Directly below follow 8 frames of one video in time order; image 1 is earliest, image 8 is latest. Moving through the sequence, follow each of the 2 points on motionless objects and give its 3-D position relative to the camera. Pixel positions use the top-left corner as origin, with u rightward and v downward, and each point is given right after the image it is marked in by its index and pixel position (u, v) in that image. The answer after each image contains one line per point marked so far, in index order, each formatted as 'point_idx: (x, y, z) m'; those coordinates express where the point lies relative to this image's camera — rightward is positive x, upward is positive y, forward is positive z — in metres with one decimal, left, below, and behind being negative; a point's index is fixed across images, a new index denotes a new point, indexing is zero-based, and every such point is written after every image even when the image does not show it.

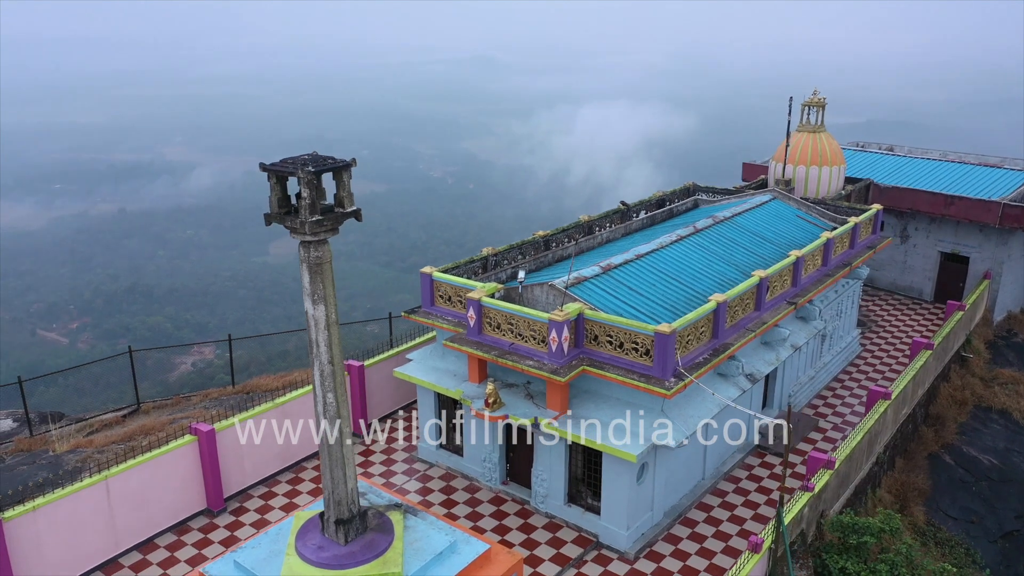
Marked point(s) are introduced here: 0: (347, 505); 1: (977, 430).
0: (-2.3, -3.0, +10.4) m
1: (+12.4, -3.8, +19.9) m
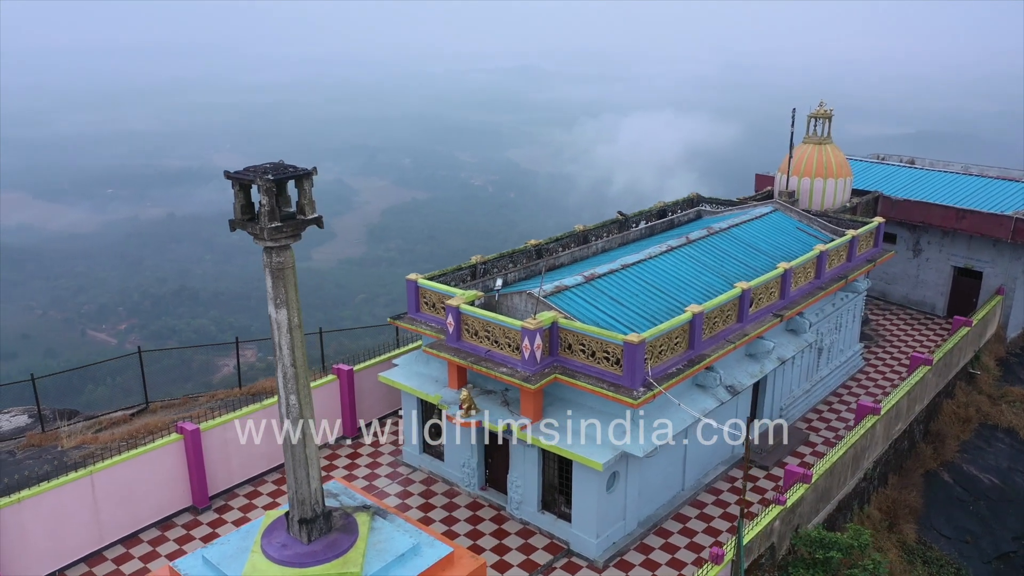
0: (-2.8, -3.1, +10.6) m
1: (+12.2, -4.2, +19.5) m
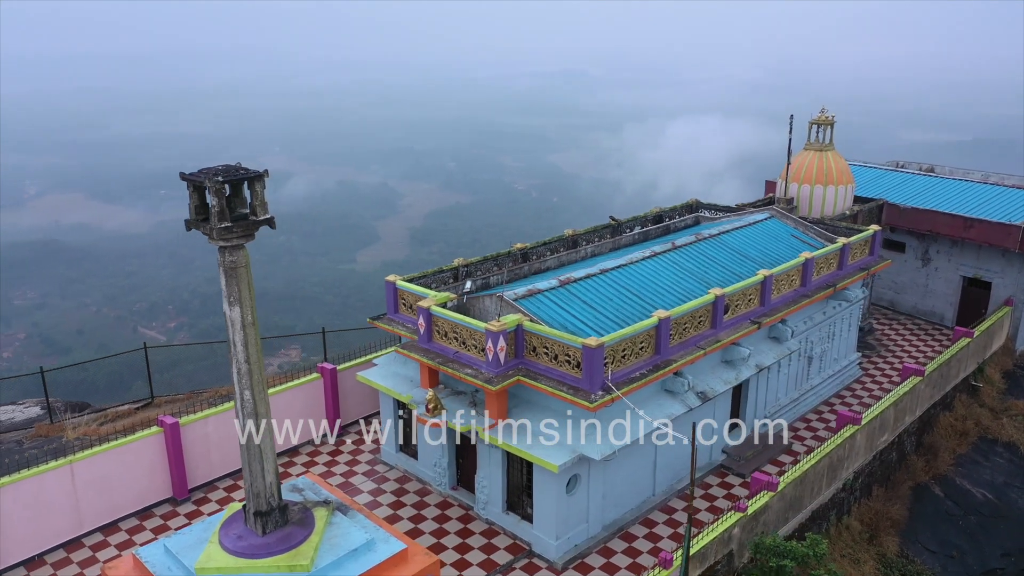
0: (-3.6, -3.0, +10.9) m
1: (+11.8, -4.5, +19.1) m
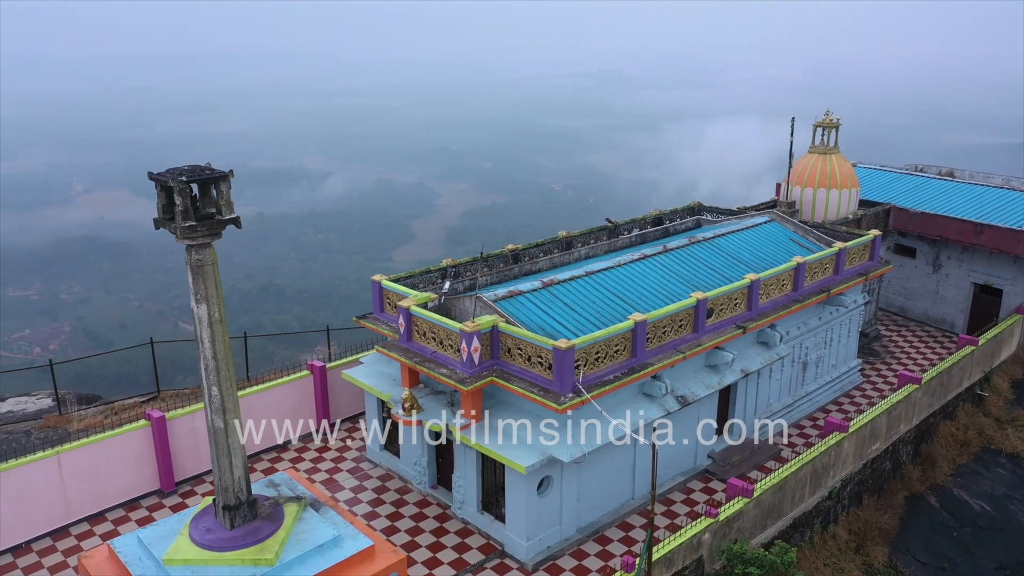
0: (-4.1, -3.0, +11.1) m
1: (+11.6, -4.6, +18.7) m
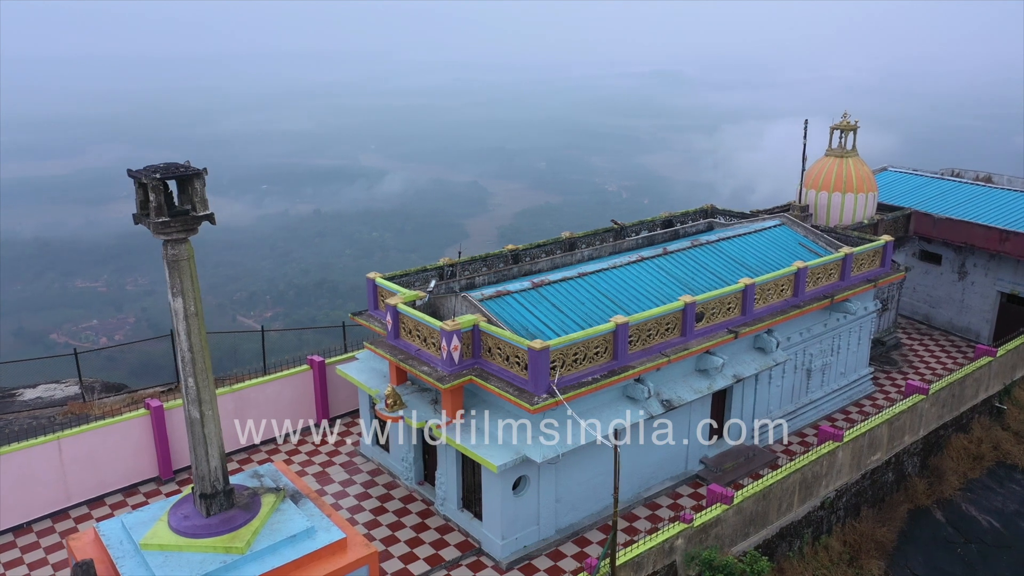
0: (-4.6, -2.9, +11.4) m
1: (+11.5, -4.8, +18.1) m
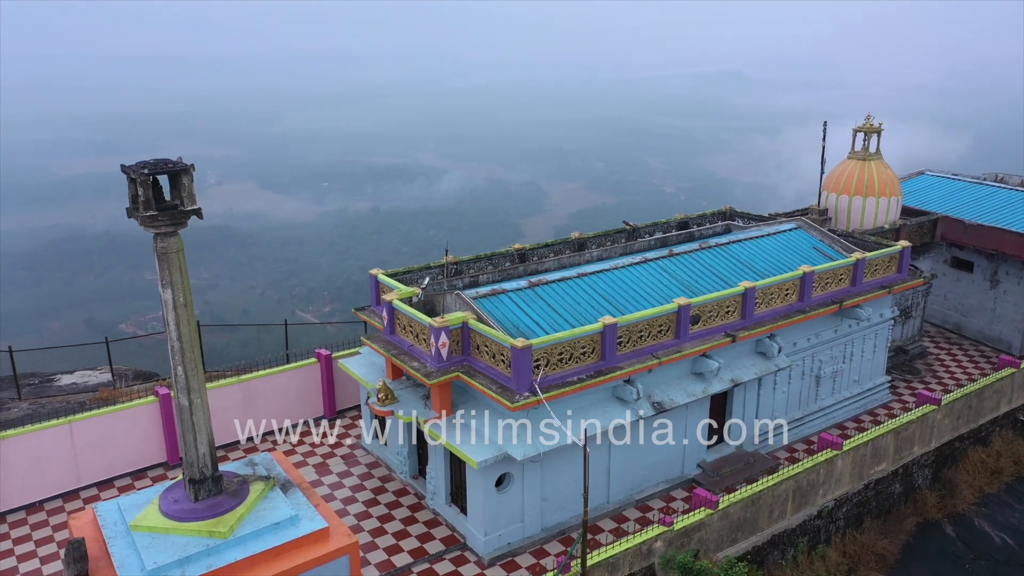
0: (-4.9, -2.8, +11.8) m
1: (+11.5, -5.1, +17.5) m
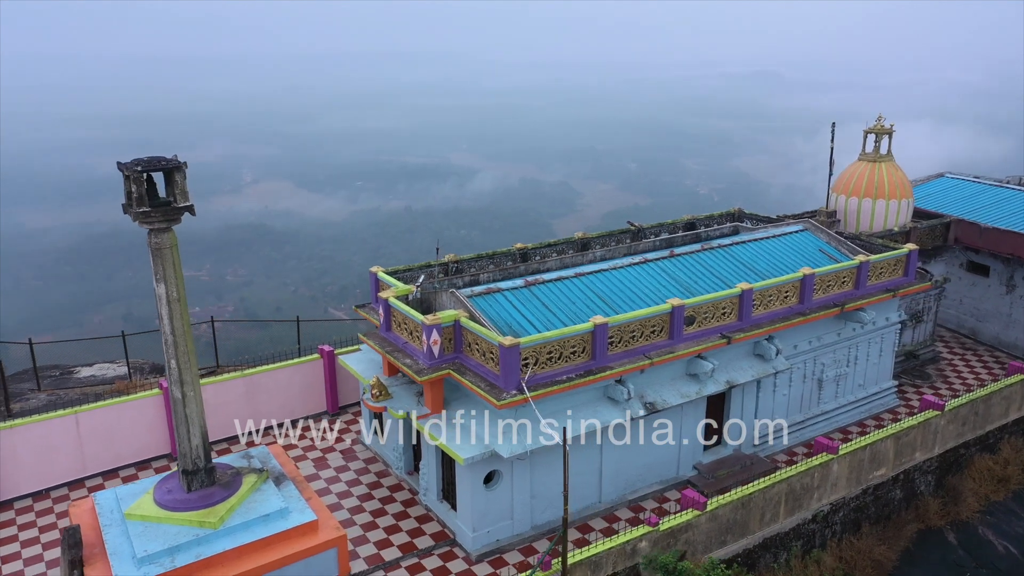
0: (-5.2, -2.7, +12.1) m
1: (+11.4, -5.2, +17.2) m
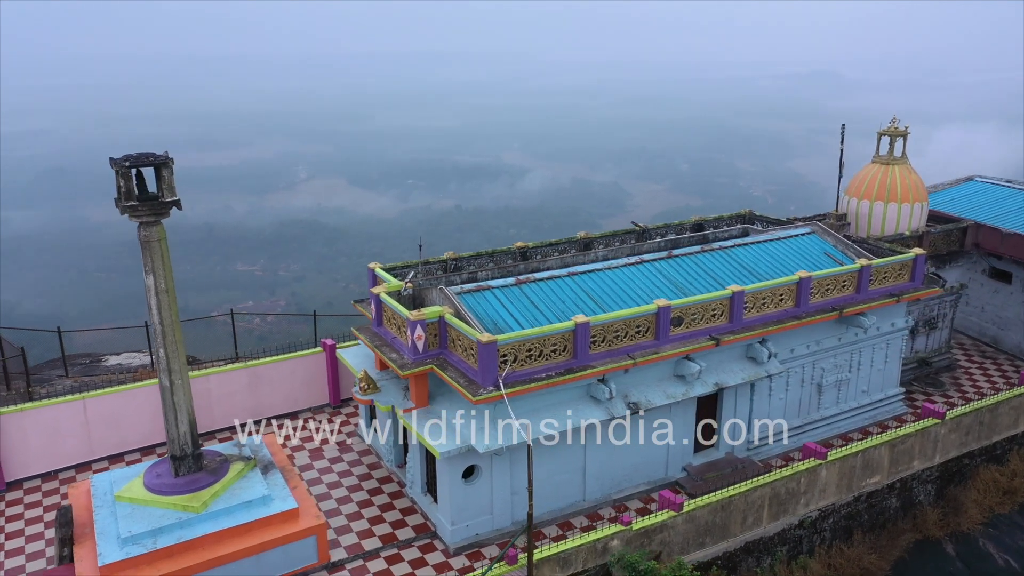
0: (-5.6, -2.6, +12.5) m
1: (+11.2, -5.3, +16.7) m
